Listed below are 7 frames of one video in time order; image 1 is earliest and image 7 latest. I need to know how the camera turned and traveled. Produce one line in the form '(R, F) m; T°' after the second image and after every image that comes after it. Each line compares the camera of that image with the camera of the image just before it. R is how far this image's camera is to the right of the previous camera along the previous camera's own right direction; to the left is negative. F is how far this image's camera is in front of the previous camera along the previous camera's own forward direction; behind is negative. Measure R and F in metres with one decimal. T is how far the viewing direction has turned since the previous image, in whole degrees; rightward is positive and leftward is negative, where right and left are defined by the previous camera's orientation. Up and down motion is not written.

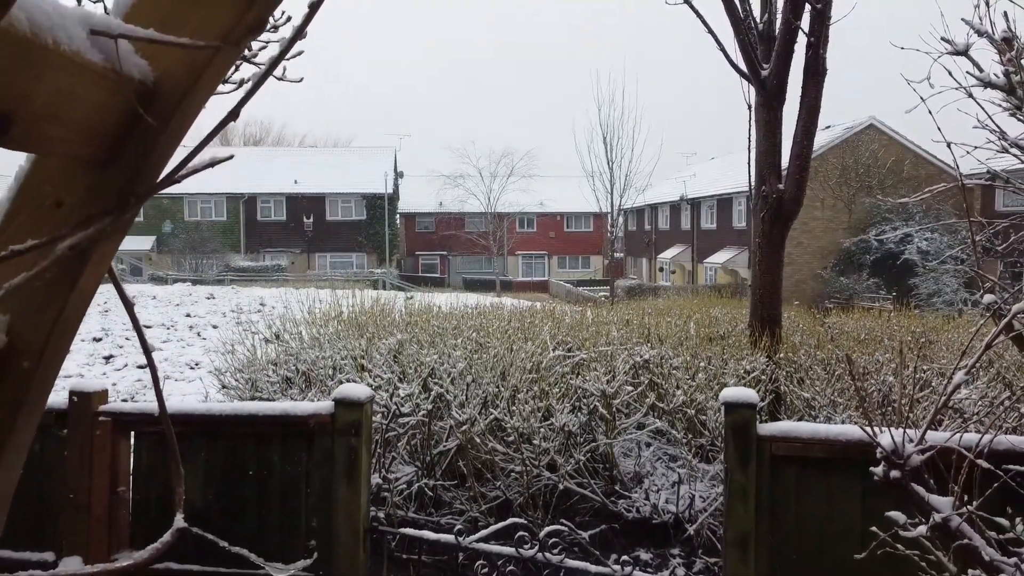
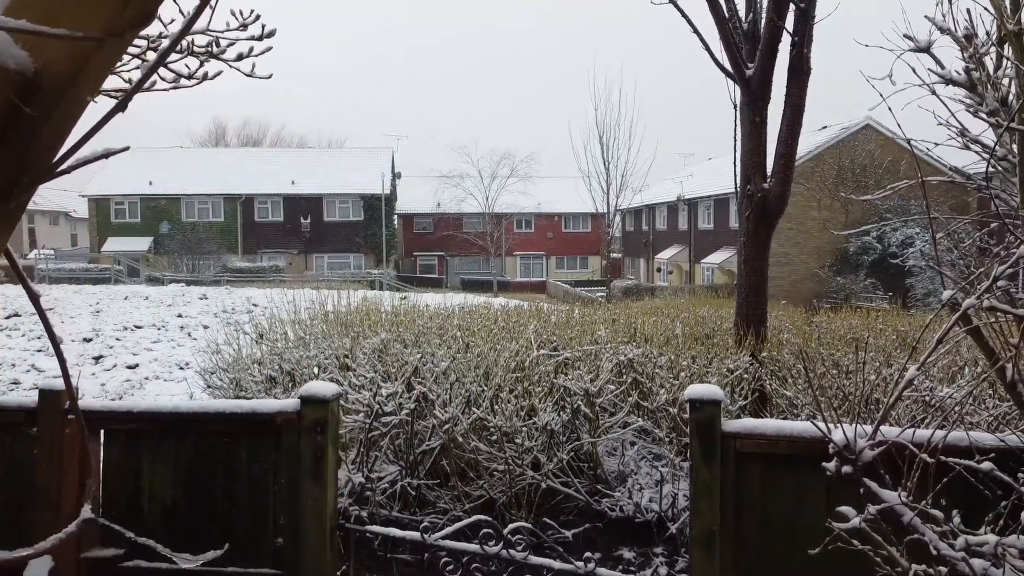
(+0.1, 0.0) m; 0°
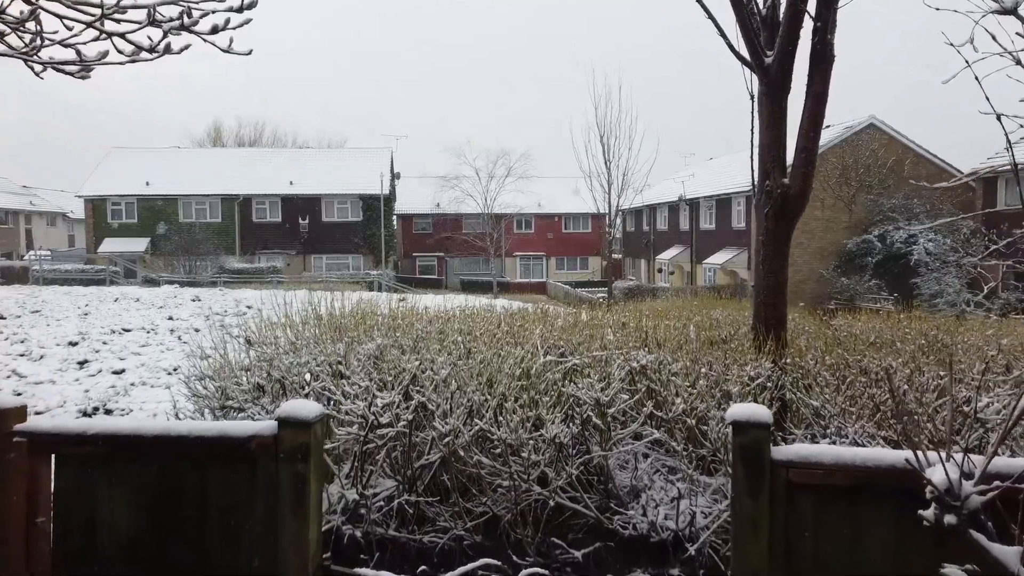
(0.0, +0.4) m; 0°
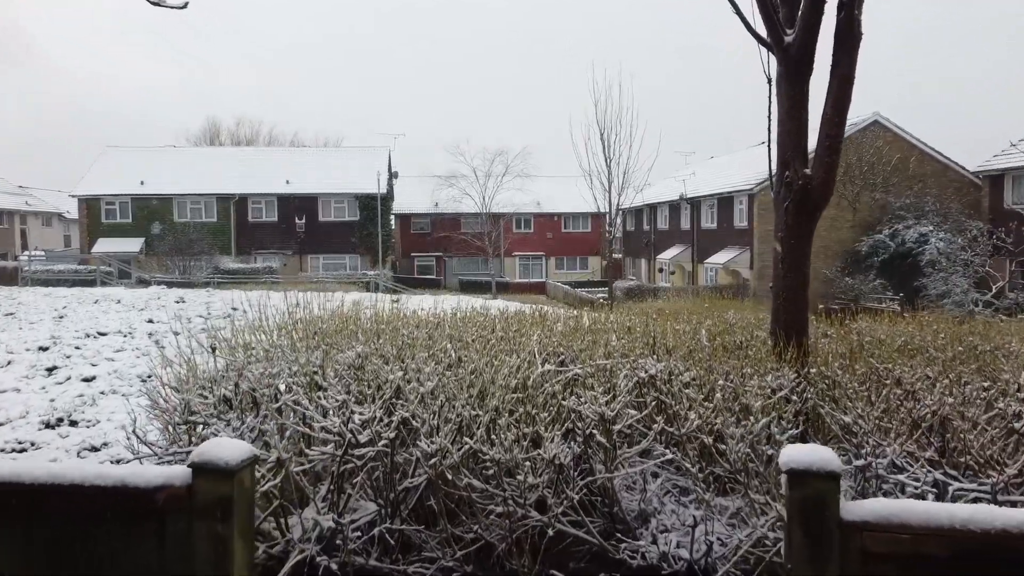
(0.0, +0.5) m; 0°
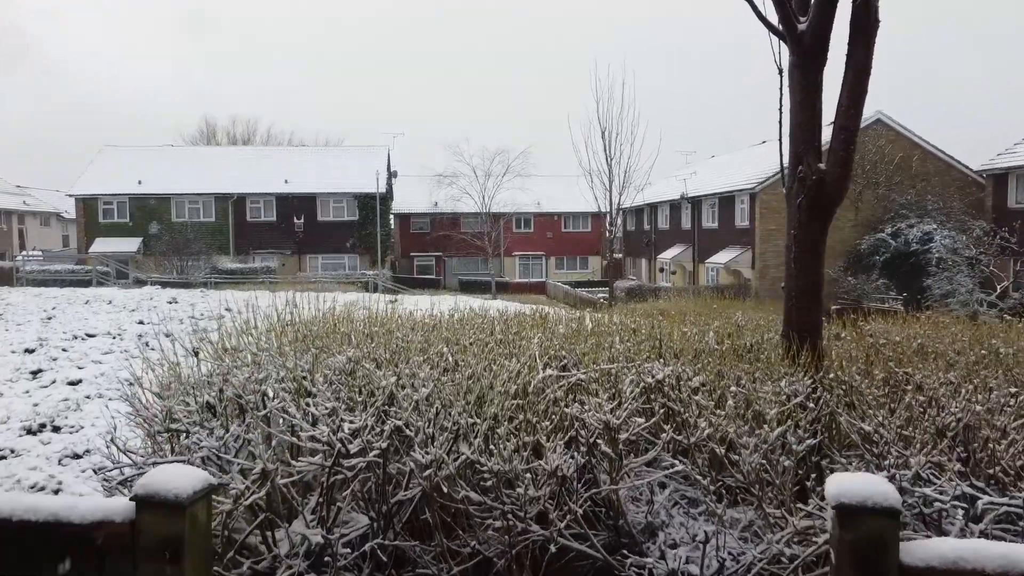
(0.0, +0.2) m; 0°
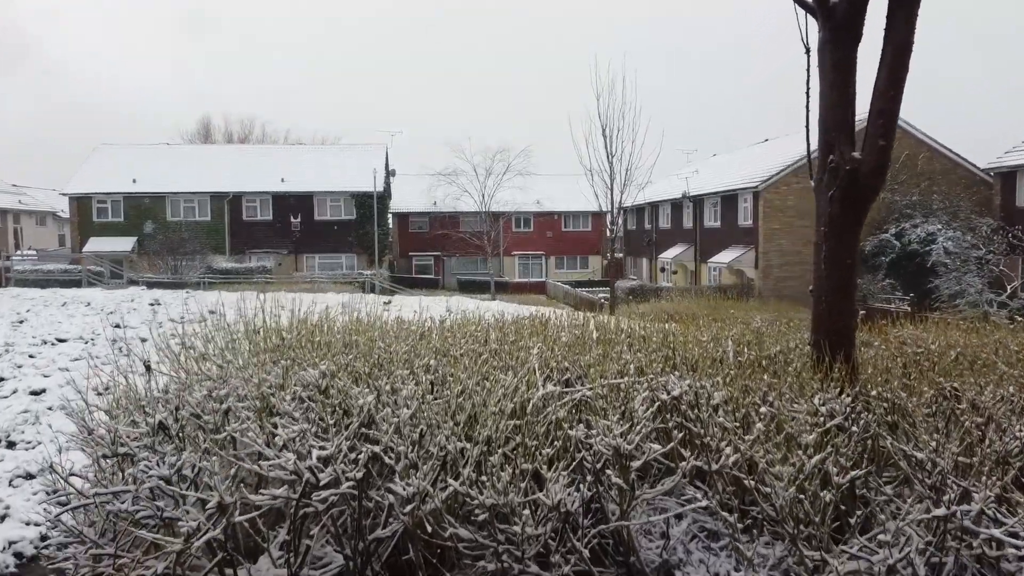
(0.0, +0.5) m; 0°
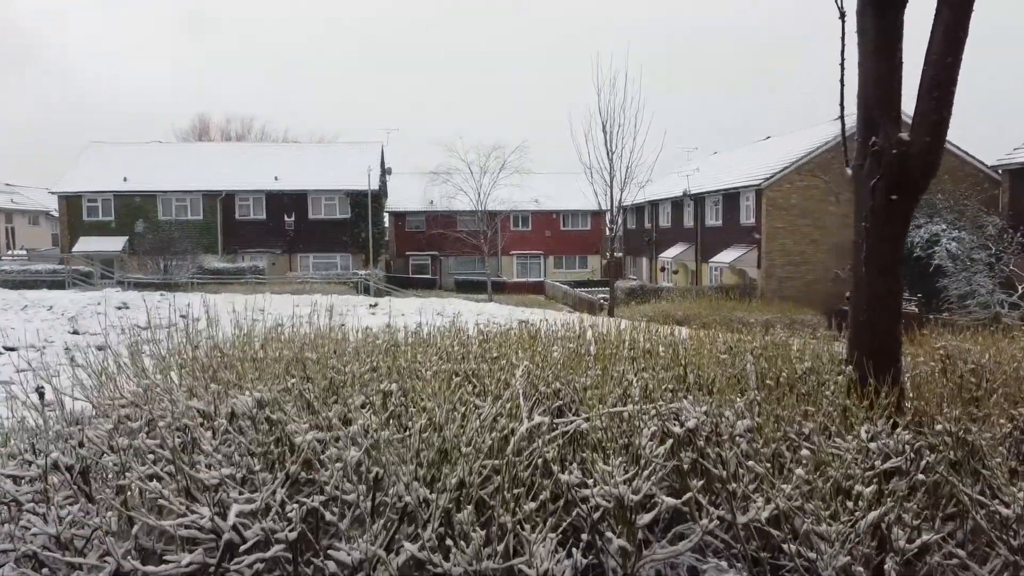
(+0.1, +0.7) m; 0°
